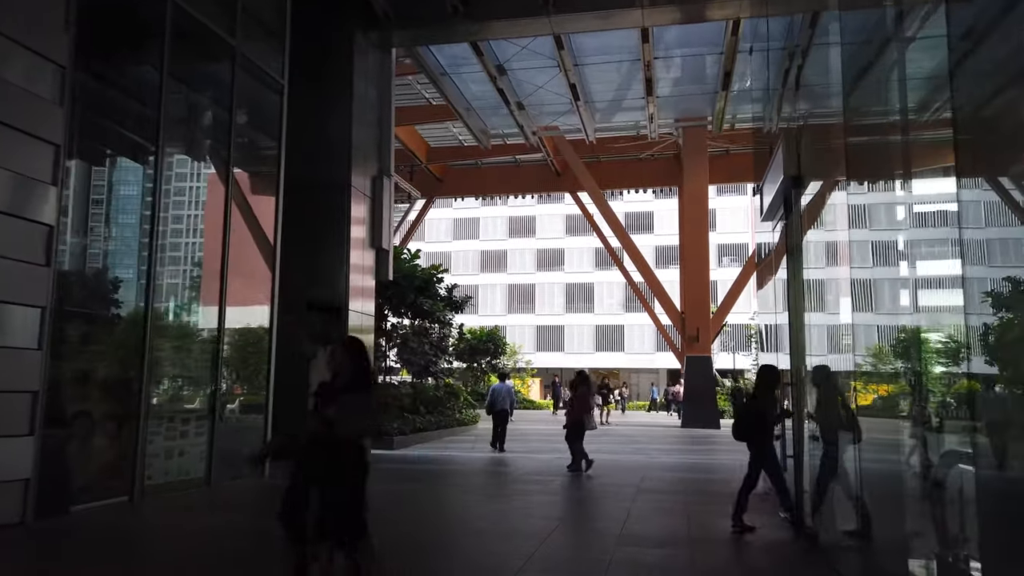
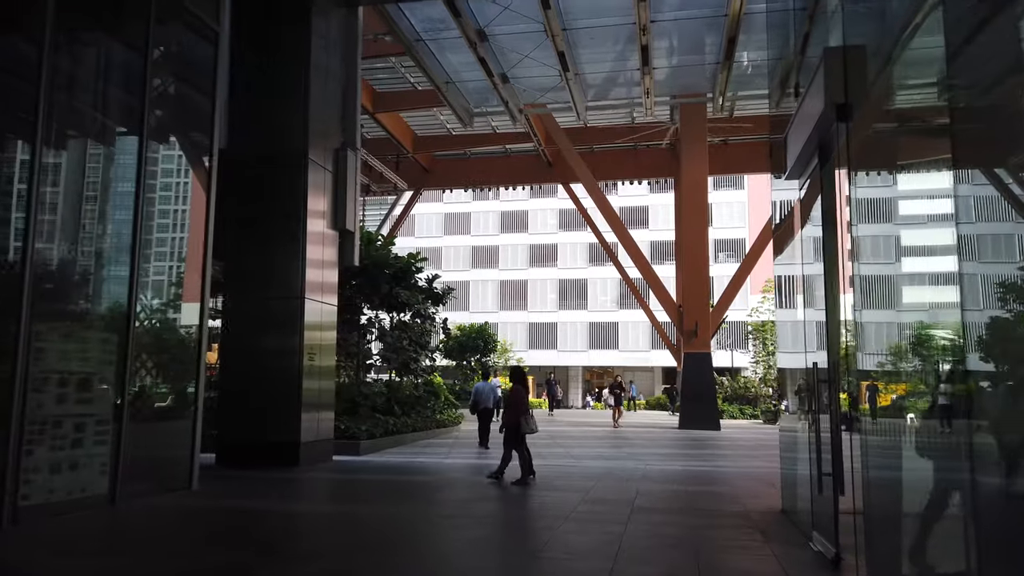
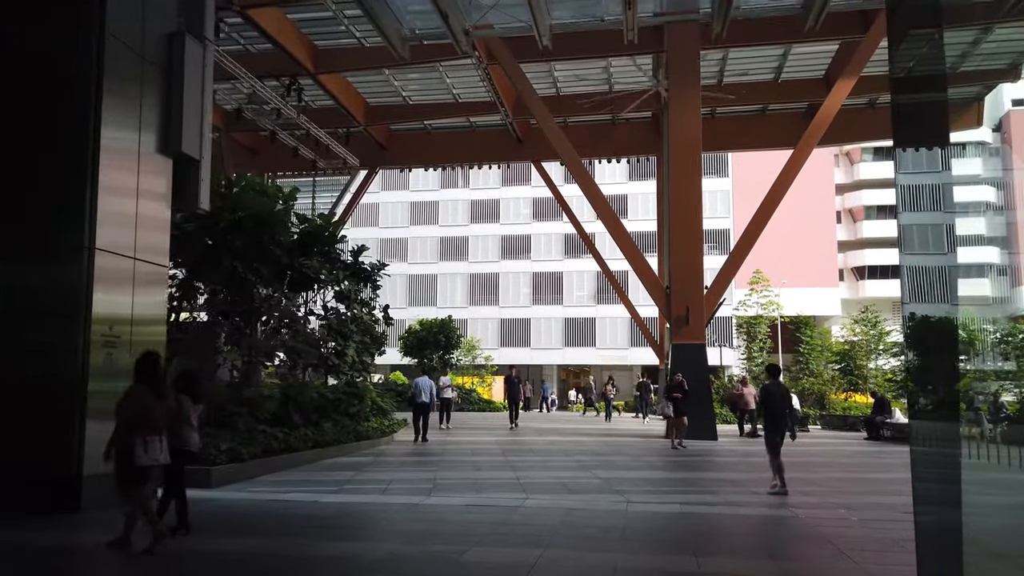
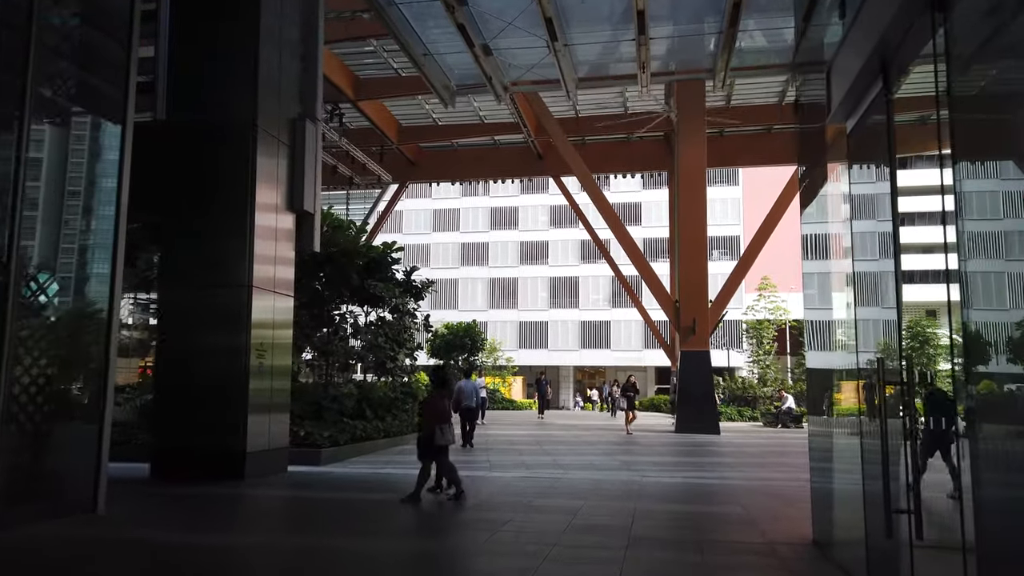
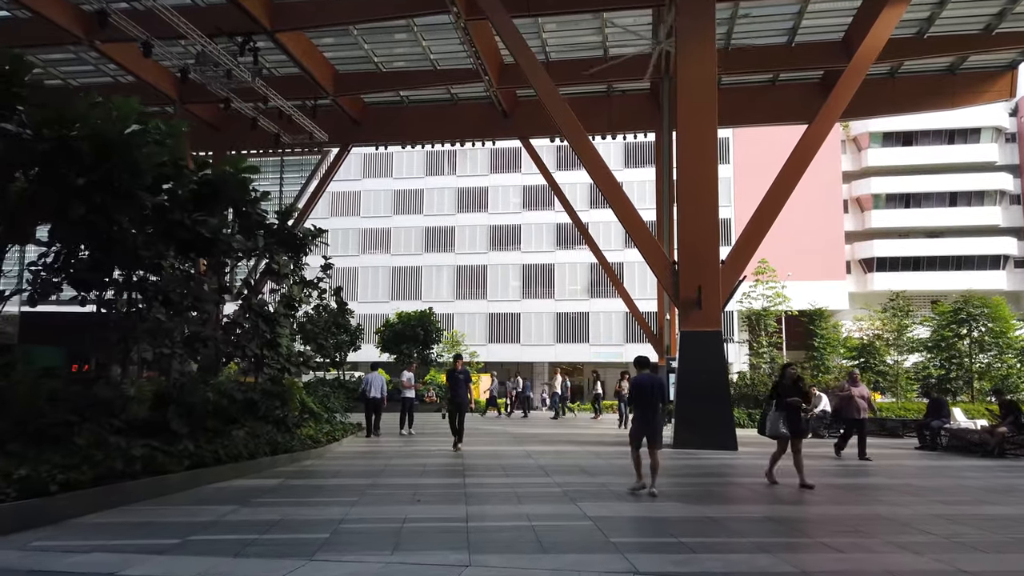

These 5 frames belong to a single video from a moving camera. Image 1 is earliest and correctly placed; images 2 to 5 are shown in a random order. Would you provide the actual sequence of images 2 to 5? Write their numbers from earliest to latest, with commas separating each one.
2, 4, 3, 5
